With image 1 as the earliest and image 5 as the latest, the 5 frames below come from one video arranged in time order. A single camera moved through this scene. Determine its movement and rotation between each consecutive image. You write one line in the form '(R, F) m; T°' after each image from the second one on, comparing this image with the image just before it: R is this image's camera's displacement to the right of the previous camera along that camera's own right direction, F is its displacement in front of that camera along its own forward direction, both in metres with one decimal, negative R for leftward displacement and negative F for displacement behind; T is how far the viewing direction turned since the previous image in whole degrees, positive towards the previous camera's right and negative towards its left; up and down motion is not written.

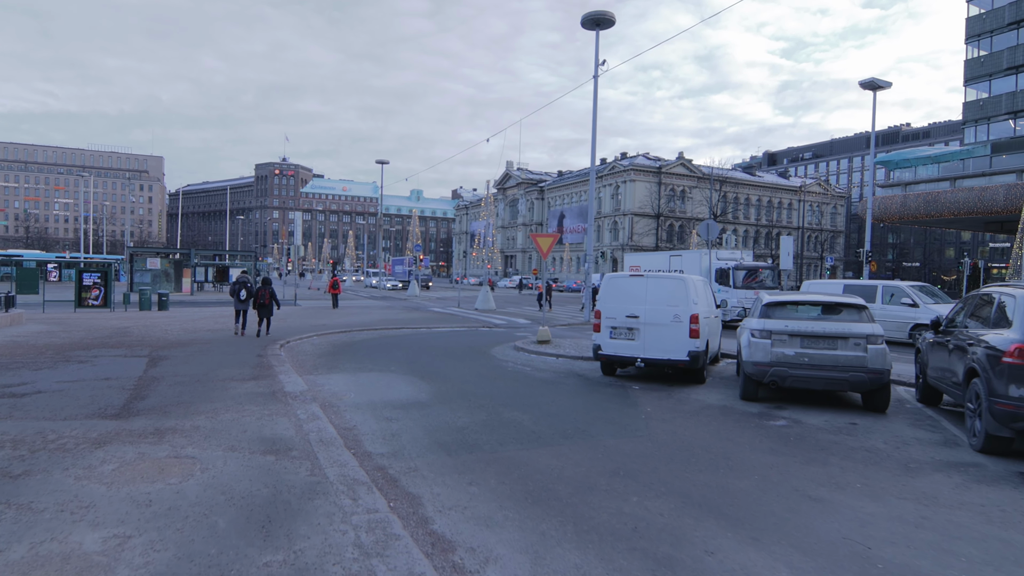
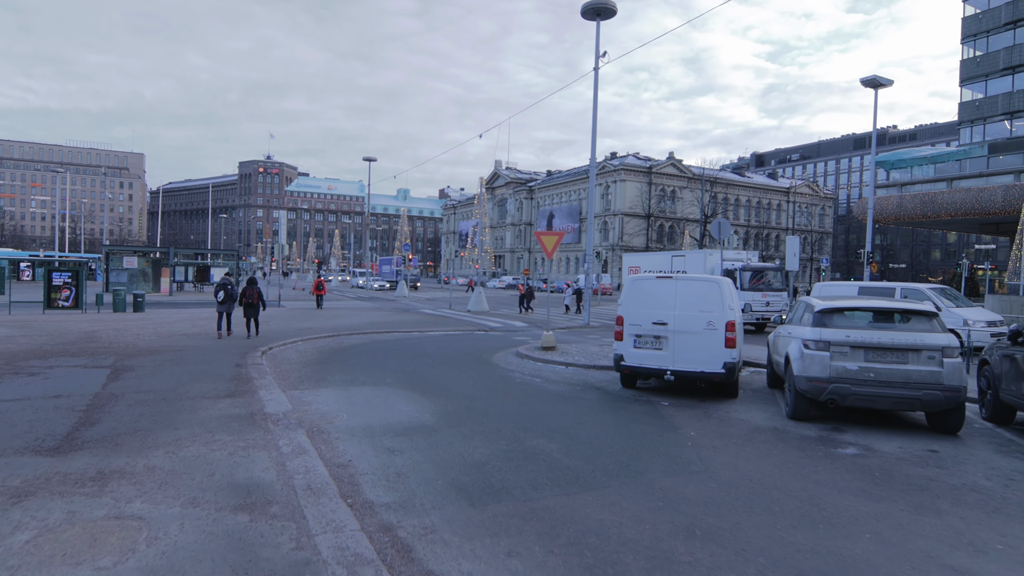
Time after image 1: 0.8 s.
(-0.5, +1.3) m; +1°
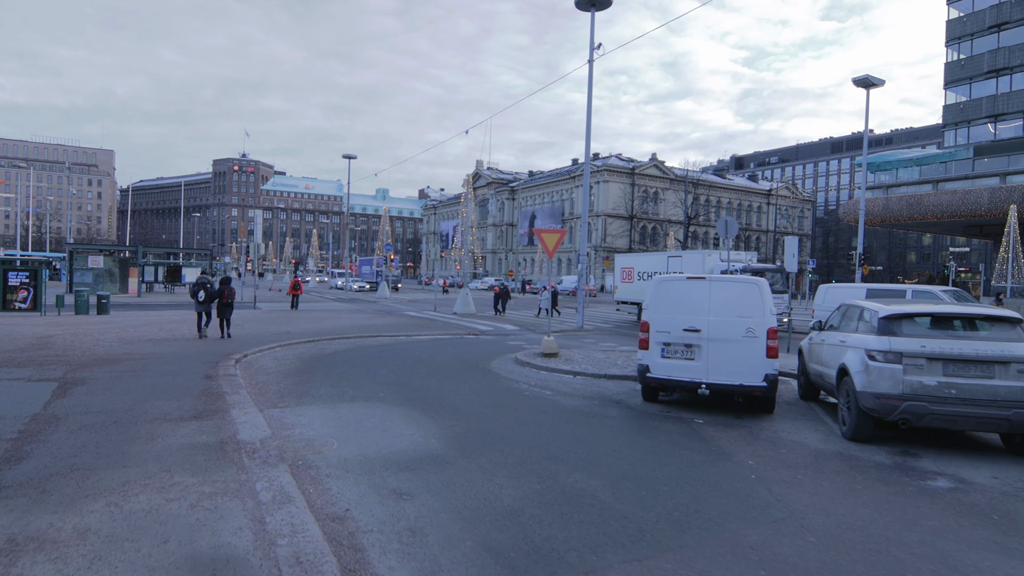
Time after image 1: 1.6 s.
(-0.5, +1.2) m; +2°
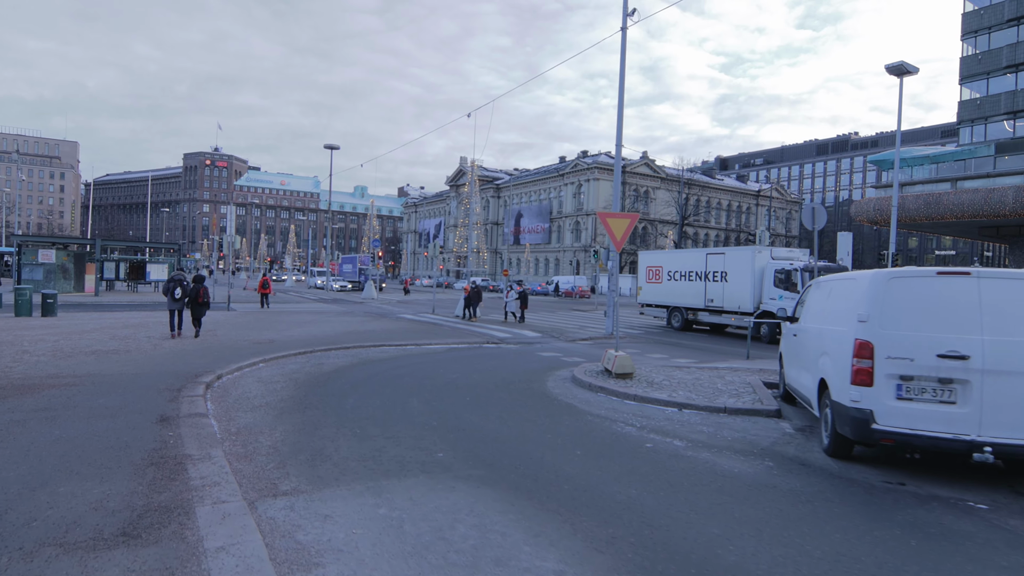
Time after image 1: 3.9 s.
(-1.7, +3.5) m; +2°
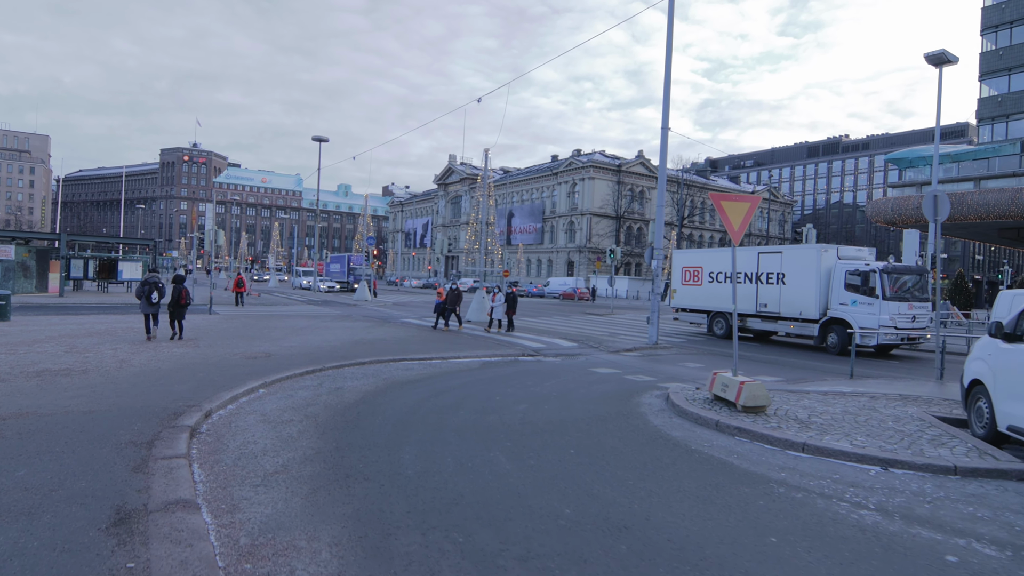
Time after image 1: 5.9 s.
(-1.6, +2.9) m; +2°
